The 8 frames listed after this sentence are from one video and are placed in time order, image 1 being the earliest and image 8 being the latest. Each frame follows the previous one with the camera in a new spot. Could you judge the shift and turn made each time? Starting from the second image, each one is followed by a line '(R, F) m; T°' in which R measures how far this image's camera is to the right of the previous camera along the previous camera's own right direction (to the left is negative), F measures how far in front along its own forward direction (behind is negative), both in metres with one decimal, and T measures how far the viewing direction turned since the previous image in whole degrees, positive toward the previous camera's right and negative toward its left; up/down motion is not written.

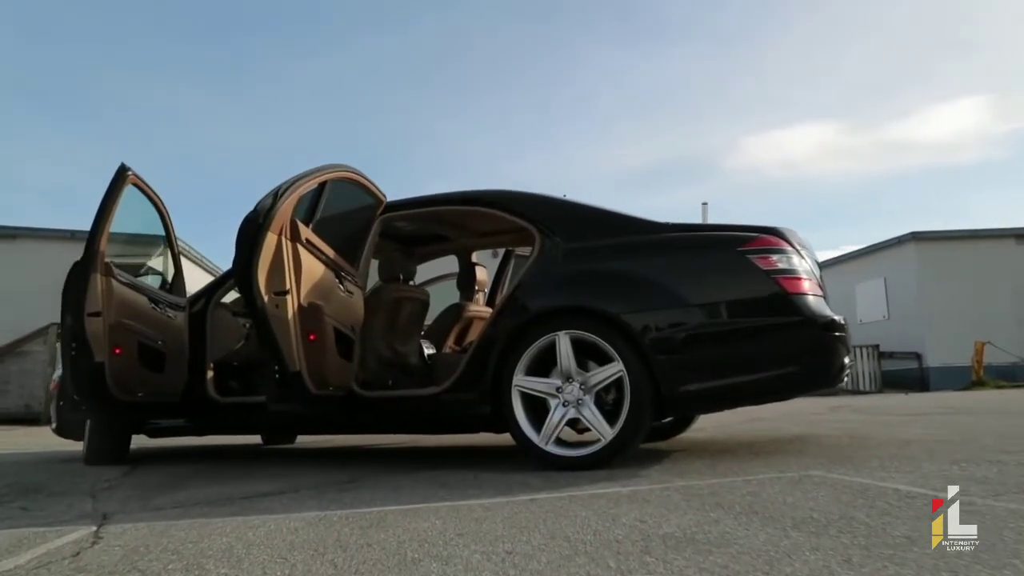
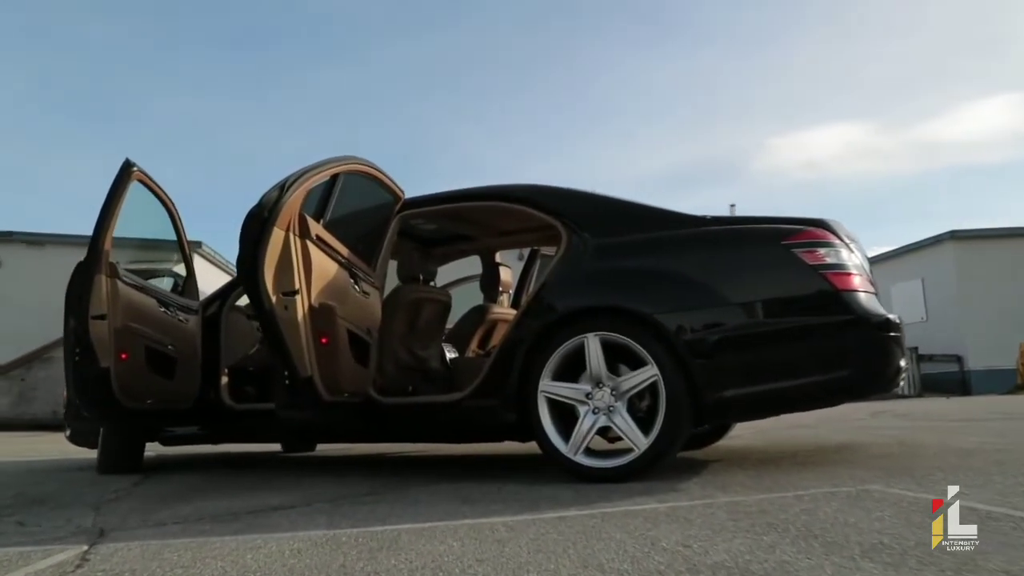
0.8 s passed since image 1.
(0.0, +0.3) m; -2°
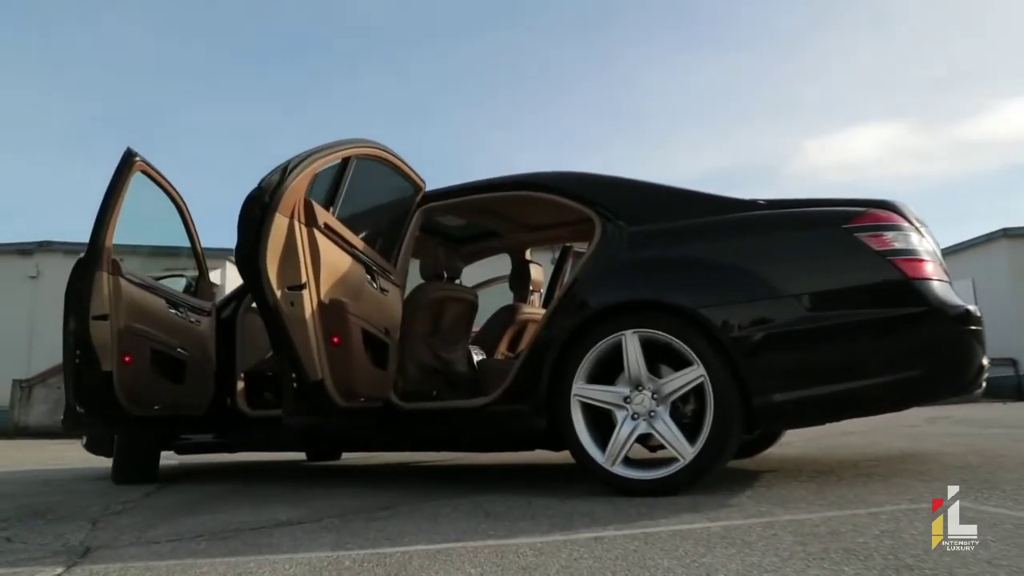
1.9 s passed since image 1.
(0.0, +0.4) m; -2°
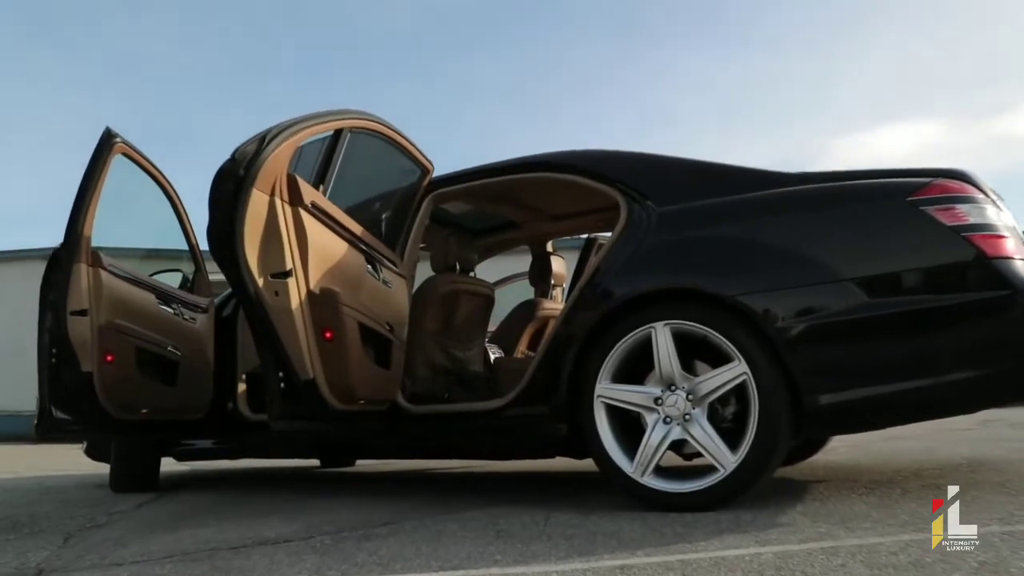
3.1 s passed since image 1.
(+0.1, +0.4) m; -2°
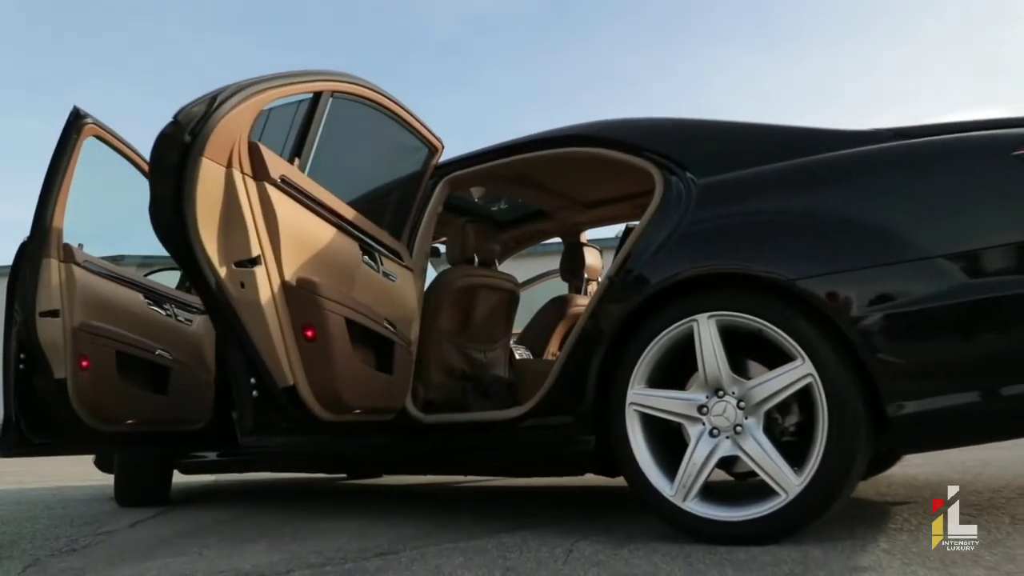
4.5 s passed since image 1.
(+0.1, +0.5) m; -3°
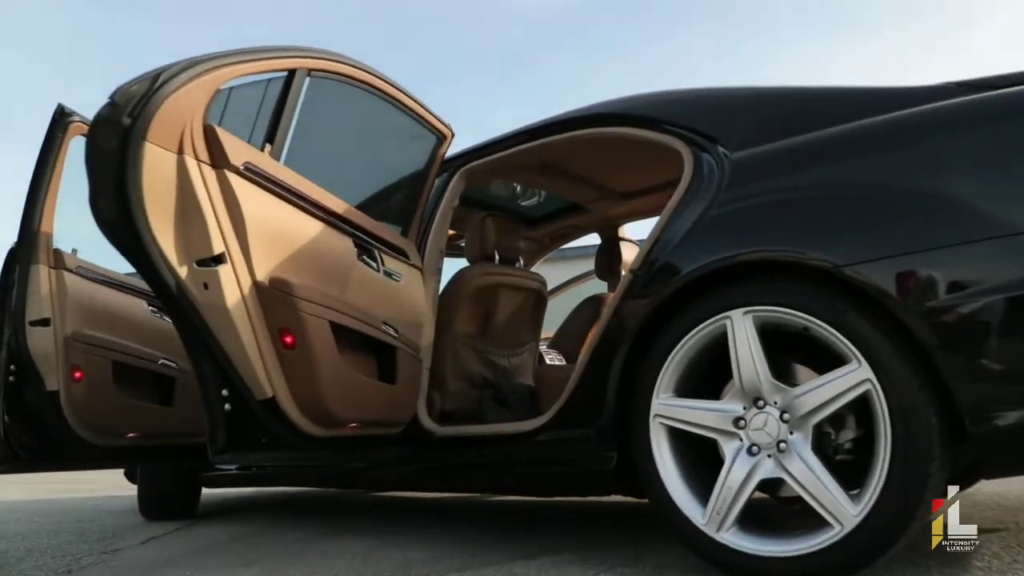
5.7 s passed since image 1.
(+0.2, +0.3) m; -4°
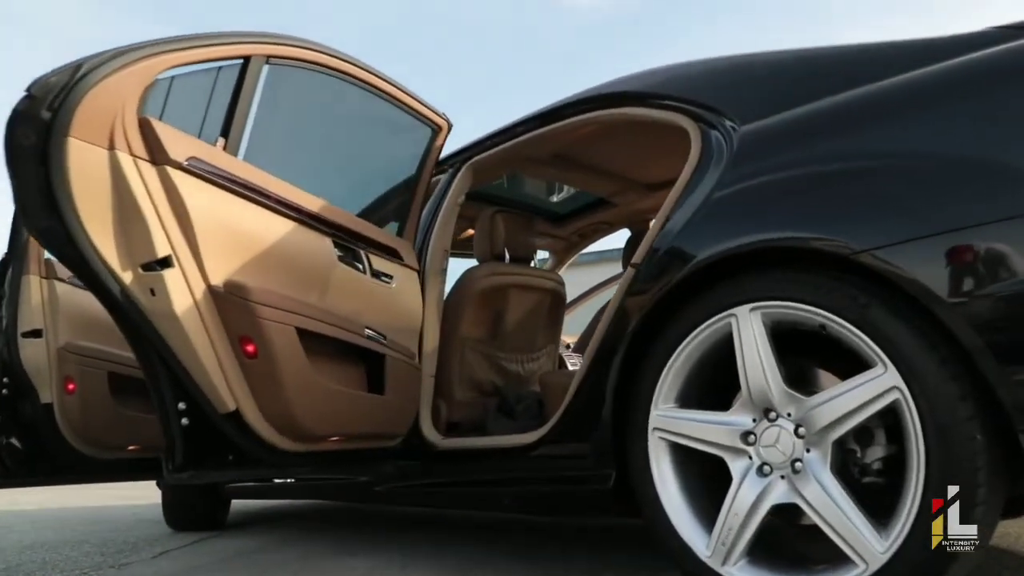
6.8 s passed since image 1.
(+0.2, +0.3) m; -5°
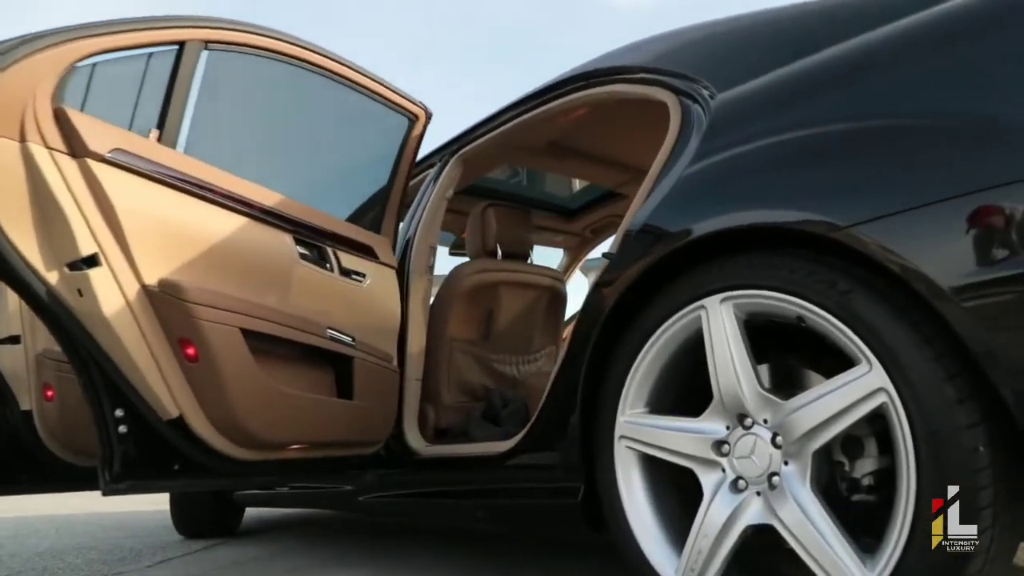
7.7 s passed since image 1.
(+0.2, +0.2) m; -4°
